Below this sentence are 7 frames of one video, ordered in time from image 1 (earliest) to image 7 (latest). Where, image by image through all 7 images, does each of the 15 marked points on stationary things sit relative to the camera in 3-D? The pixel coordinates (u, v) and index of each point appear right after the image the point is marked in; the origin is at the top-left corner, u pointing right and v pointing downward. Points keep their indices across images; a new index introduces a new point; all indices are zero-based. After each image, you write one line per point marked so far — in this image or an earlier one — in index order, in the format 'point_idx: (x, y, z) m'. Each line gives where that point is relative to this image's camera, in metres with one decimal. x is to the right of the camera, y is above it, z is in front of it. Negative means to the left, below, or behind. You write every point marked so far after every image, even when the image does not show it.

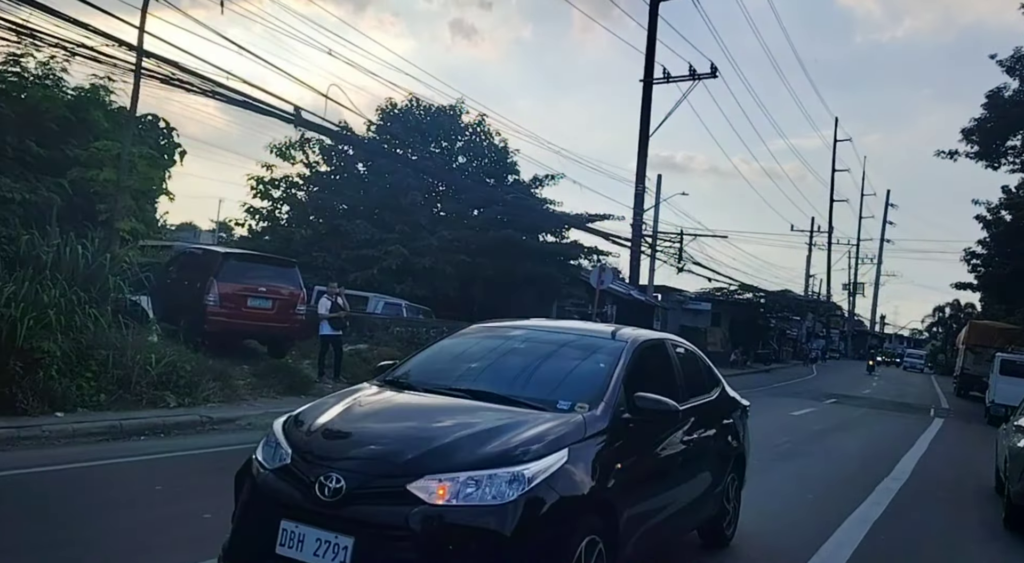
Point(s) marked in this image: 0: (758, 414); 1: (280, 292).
0: (+6.2, -3.3, +19.6) m
1: (-4.1, -0.2, +13.6) m
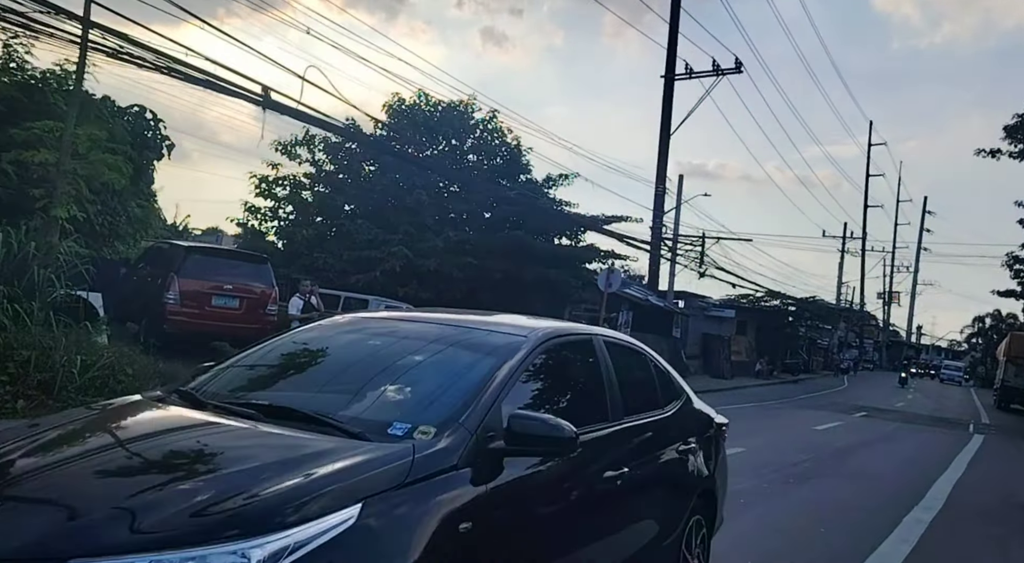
0: (+6.2, -3.4, +18.1) m
1: (-4.2, -0.1, +12.6) m
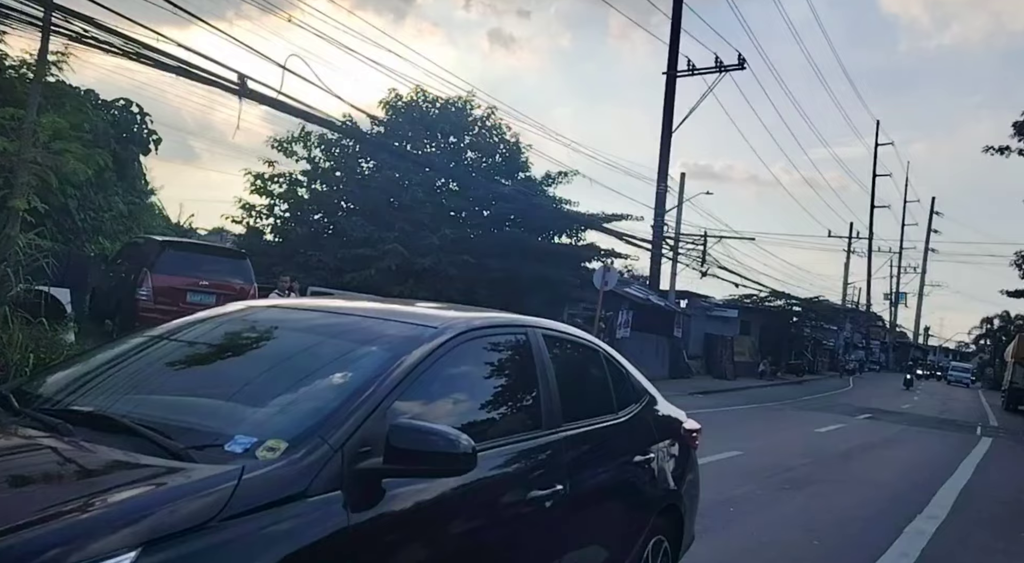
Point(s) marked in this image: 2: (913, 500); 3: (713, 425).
0: (+6.0, -3.4, +17.6) m
1: (-4.5, -0.1, +12.1) m
2: (+5.6, -2.9, +10.7) m
3: (+4.6, -3.3, +17.8) m
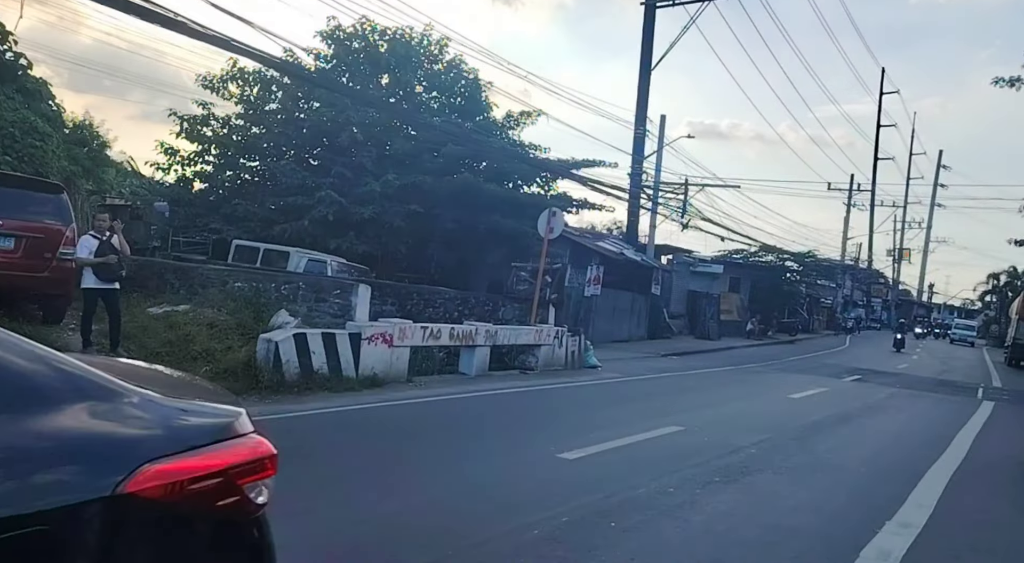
0: (+4.6, -2.3, +15.2) m
1: (-5.9, +0.7, +9.7) m
2: (+4.1, -2.2, +8.4) m
3: (+3.1, -2.2, +15.5) m
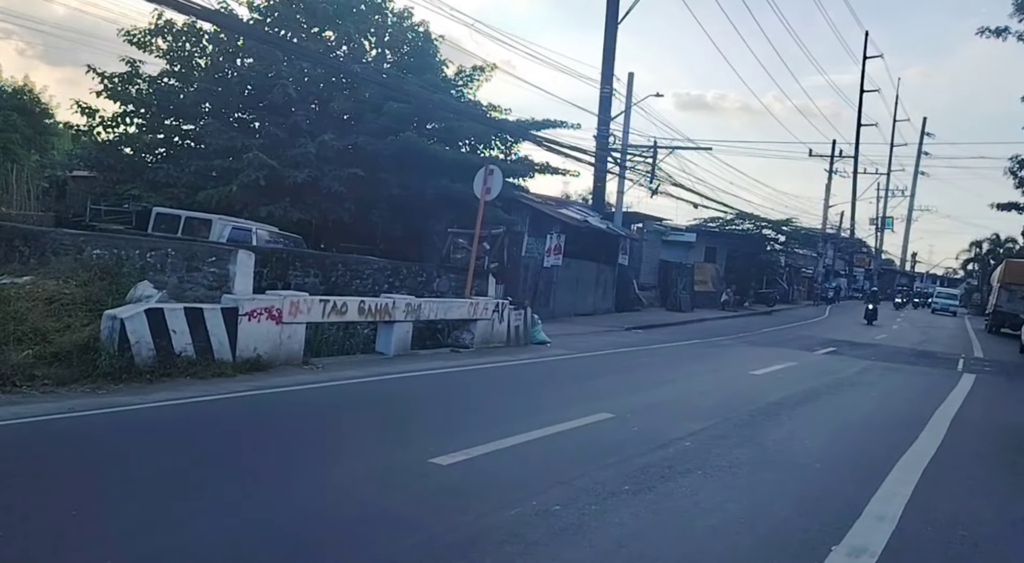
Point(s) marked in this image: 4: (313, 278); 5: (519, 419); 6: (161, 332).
0: (+3.4, -1.7, +13.7) m
1: (-7.1, +1.0, +7.9) m
2: (+3.0, -1.8, +6.9) m
3: (+1.9, -1.6, +14.0) m
4: (-3.8, +0.1, +15.0) m
5: (+0.1, -1.6, +8.6) m
6: (-3.9, -0.6, +8.6) m
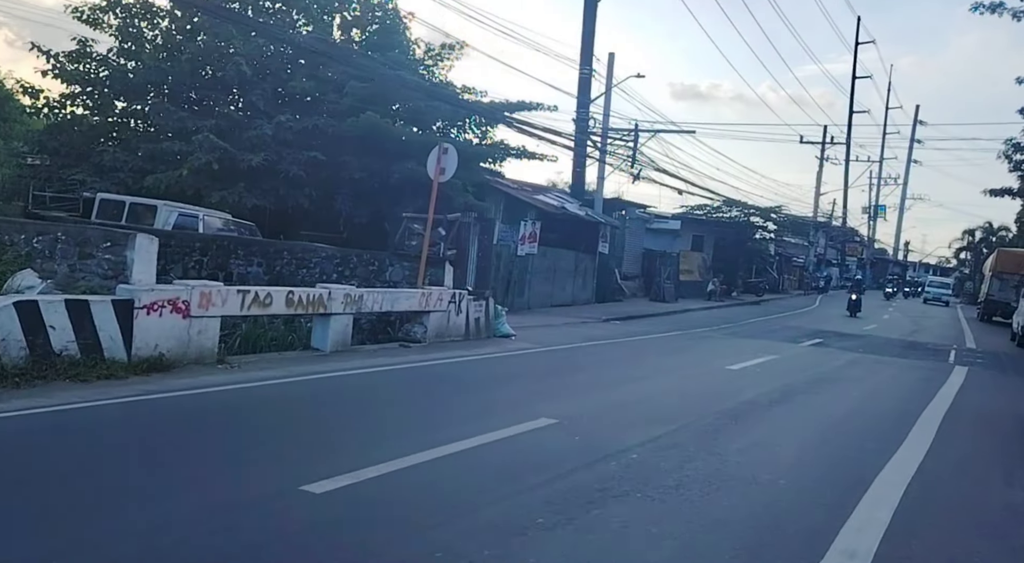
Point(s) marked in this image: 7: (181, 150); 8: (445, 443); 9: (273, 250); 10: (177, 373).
0: (+2.7, -1.5, +12.7) m
1: (-7.8, +1.1, +6.8) m
2: (+2.4, -1.7, +5.8) m
3: (+1.2, -1.4, +12.9) m
4: (-4.6, +0.3, +13.8) m
5: (-0.6, -1.4, +7.6) m
6: (-4.6, -0.4, +7.5) m
7: (-8.1, +3.2, +19.1) m
8: (-0.6, -1.4, +6.9) m
9: (-4.3, +0.6, +14.0) m
10: (-3.6, -1.0, +8.4) m
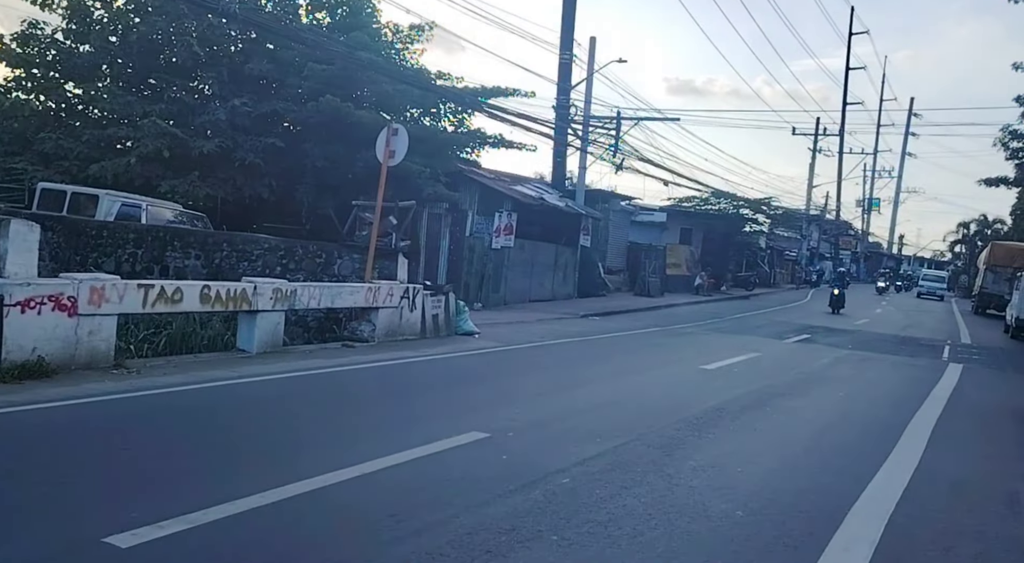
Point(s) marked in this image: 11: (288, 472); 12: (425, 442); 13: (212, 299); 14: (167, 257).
0: (+2.0, -1.4, +11.6) m
1: (-8.4, +1.1, +5.7) m
2: (+1.7, -1.6, +4.8) m
3: (+0.5, -1.3, +11.8) m
4: (-5.2, +0.4, +12.7) m
5: (-1.3, -1.4, +6.5) m
6: (-5.2, -0.4, +6.4) m
7: (-8.8, +3.3, +17.9) m
8: (-1.3, -1.4, +5.8) m
9: (-5.0, +0.6, +12.9) m
10: (-4.3, -0.9, +7.3) m
11: (-1.7, -1.4, +5.8) m
12: (-0.8, -1.4, +6.8) m
13: (-3.5, -0.2, +9.2) m
14: (-5.6, +0.4, +12.6) m
